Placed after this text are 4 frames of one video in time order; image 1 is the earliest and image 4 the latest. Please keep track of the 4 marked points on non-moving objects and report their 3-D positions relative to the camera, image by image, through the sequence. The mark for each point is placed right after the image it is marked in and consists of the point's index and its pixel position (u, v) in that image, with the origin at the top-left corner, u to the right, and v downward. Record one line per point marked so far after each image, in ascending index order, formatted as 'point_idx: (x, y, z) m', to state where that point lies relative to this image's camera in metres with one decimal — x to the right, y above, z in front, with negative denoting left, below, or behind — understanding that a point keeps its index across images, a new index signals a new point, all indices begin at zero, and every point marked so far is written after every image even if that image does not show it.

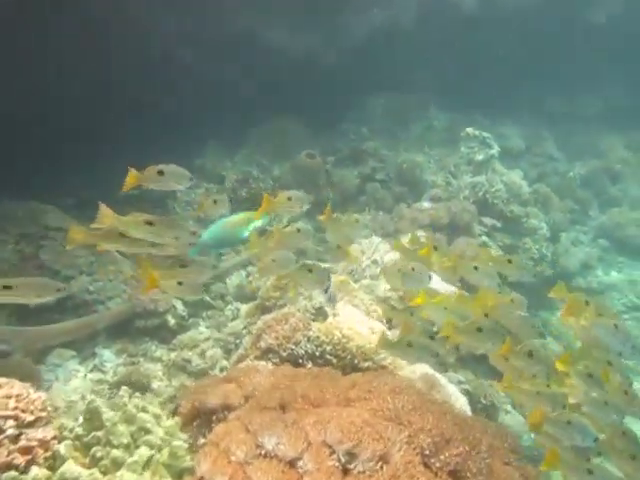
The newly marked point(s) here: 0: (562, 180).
0: (+4.9, +1.2, +13.1) m
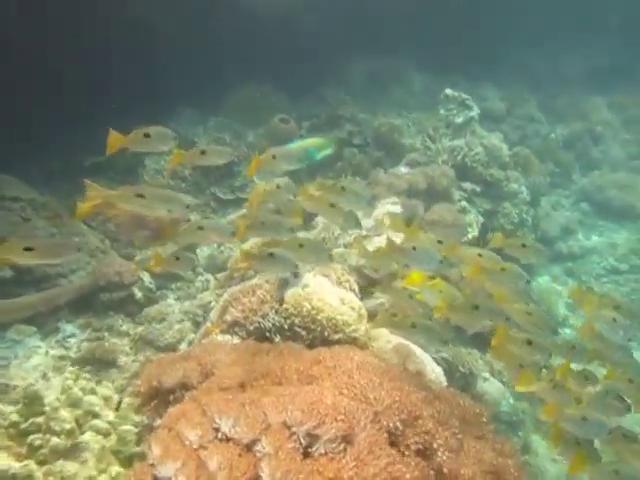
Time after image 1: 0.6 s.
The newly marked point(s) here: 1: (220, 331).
0: (+4.9, +2.1, +12.5) m
1: (-0.9, -0.8, +4.9) m
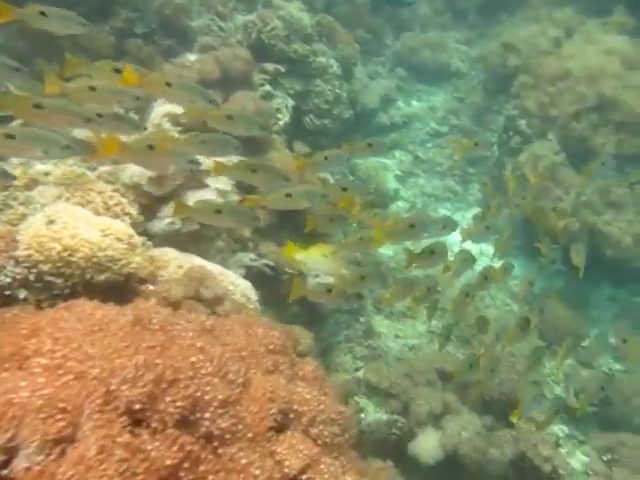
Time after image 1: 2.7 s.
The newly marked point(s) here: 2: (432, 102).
0: (+0.7, +4.7, +11.7) m
1: (-2.4, -0.4, +3.7) m
2: (+2.2, +2.6, +11.0) m
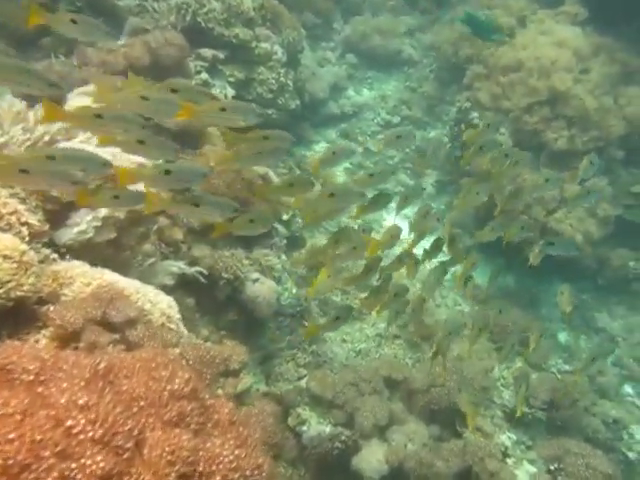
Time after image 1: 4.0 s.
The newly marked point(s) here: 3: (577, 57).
0: (-0.4, +4.9, +11.2) m
1: (-2.9, -0.5, +3.1) m
2: (+1.2, +2.7, +10.6) m
3: (+4.3, +3.1, +9.6) m
